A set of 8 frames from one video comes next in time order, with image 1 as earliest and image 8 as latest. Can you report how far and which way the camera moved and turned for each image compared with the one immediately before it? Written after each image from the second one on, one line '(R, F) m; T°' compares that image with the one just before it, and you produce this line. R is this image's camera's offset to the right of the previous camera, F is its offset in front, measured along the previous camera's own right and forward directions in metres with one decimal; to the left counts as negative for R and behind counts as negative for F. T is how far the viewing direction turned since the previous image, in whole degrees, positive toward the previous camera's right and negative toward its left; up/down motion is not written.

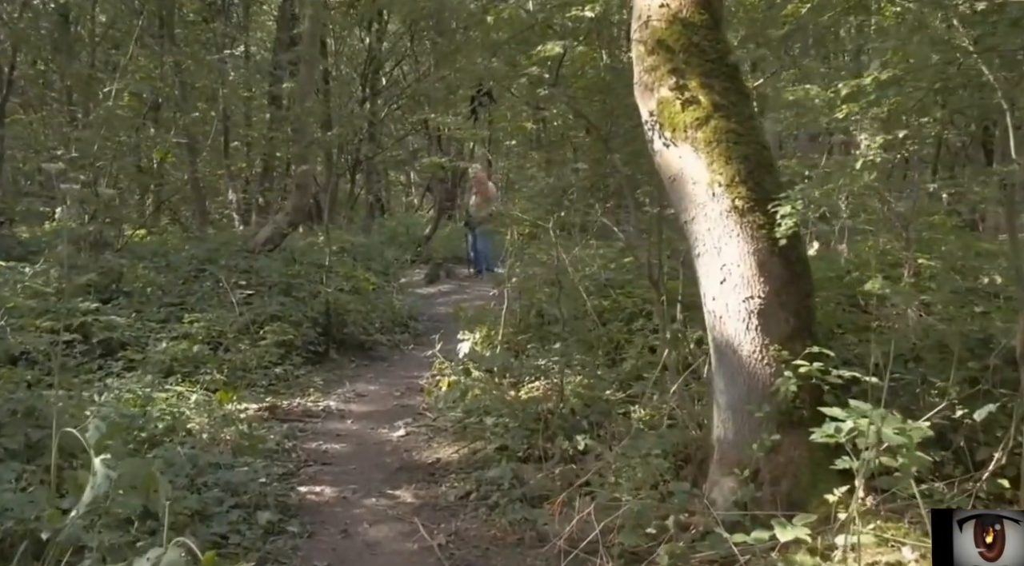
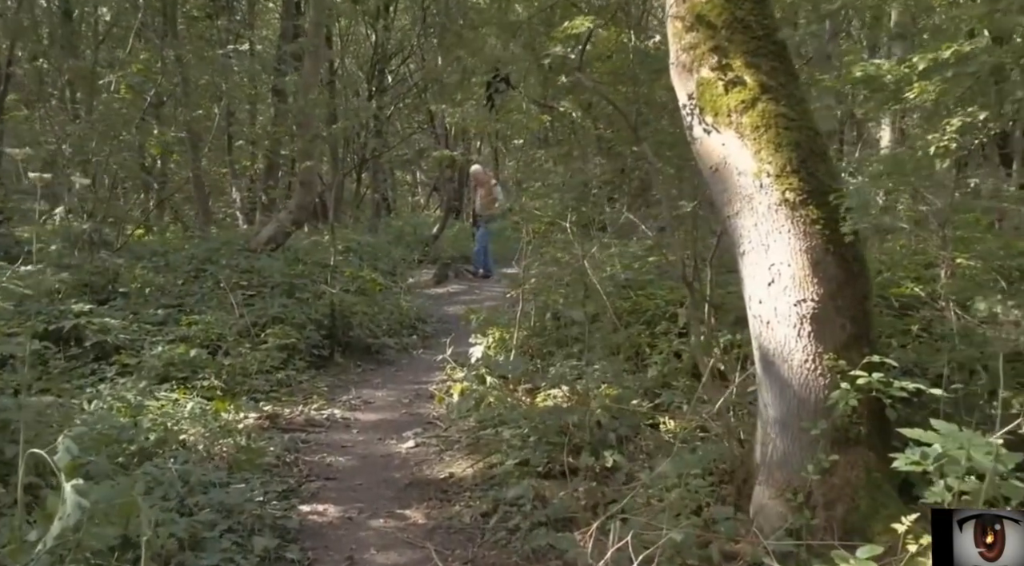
(-0.1, +0.5) m; 0°
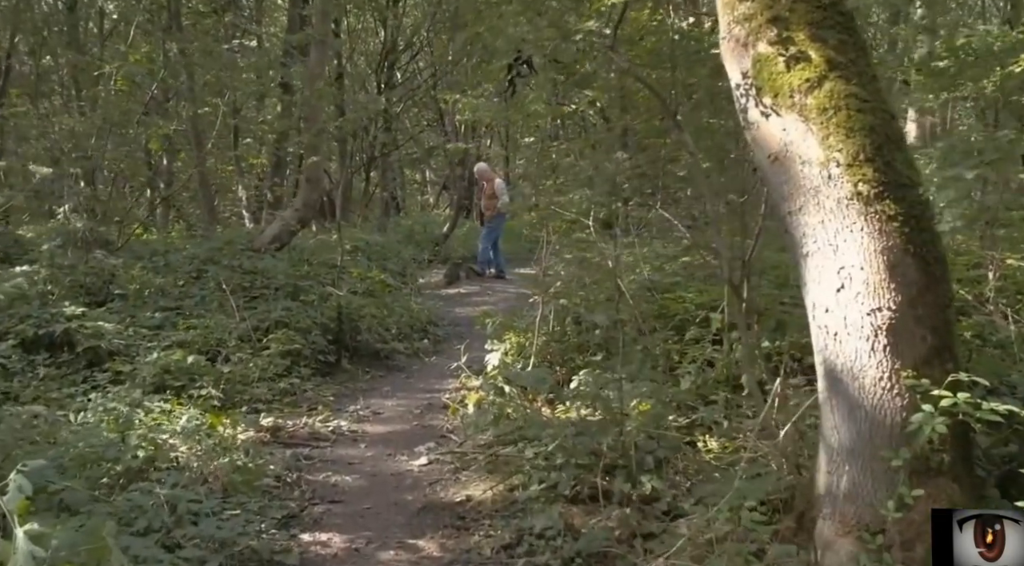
(-0.1, +0.6) m; 0°
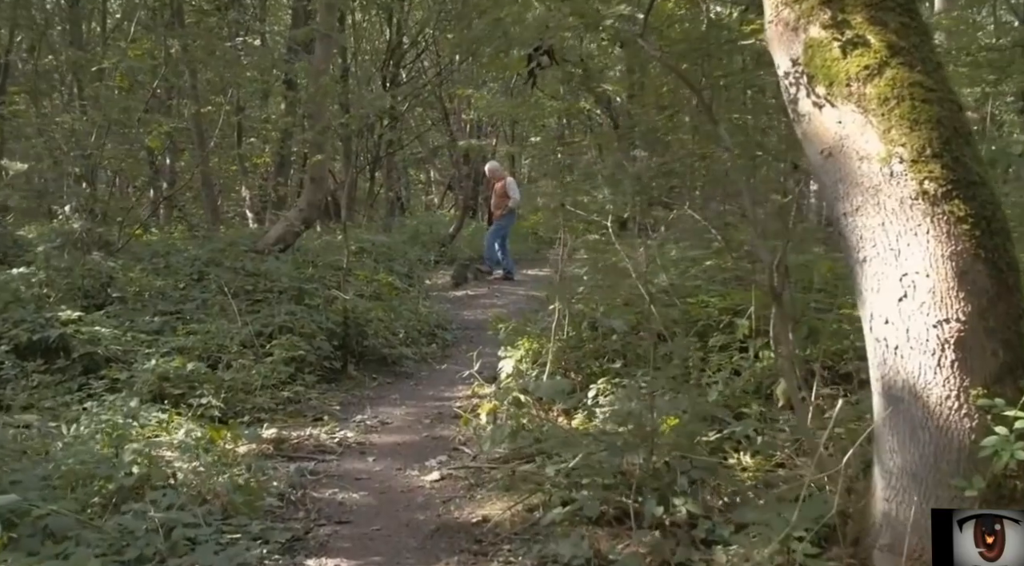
(-0.1, +0.4) m; 0°
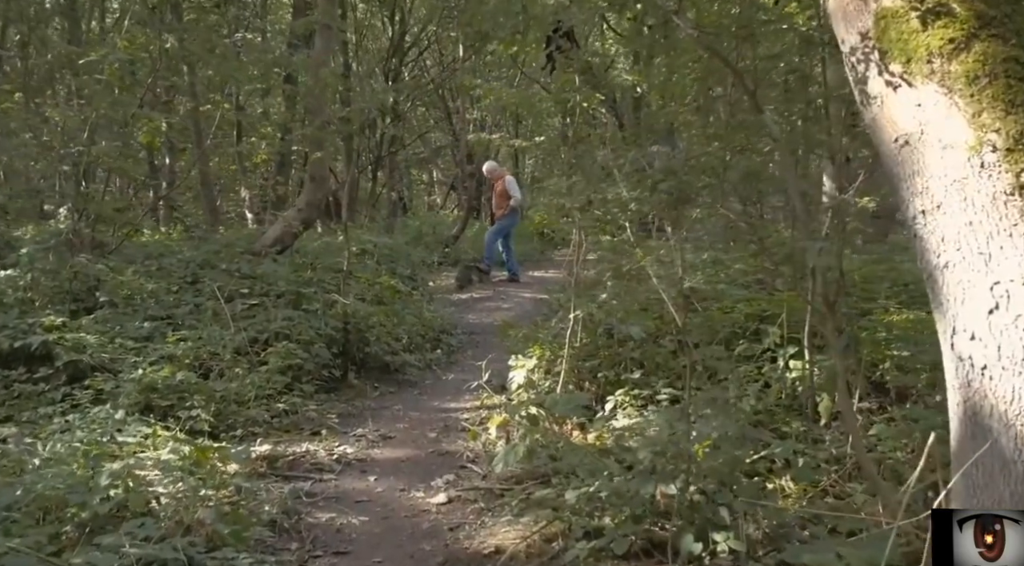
(-0.1, +0.5) m; 0°
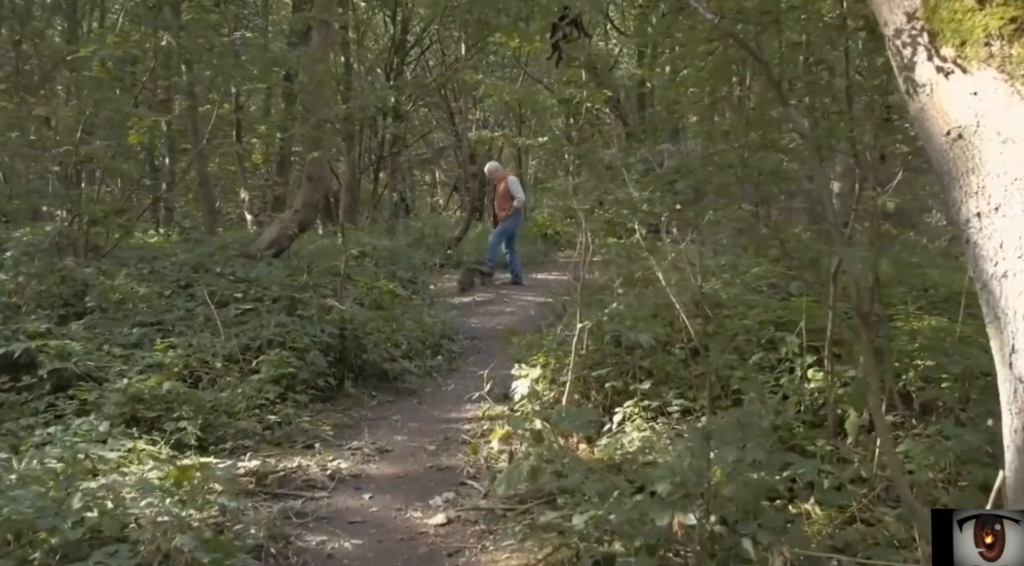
(0.0, +0.4) m; 0°
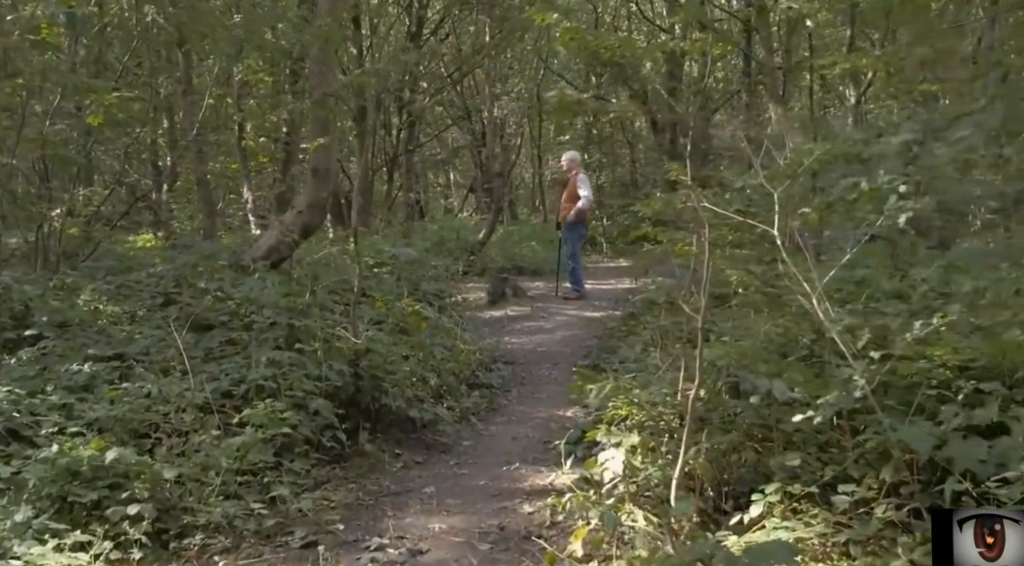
(-0.4, +2.1) m; -1°
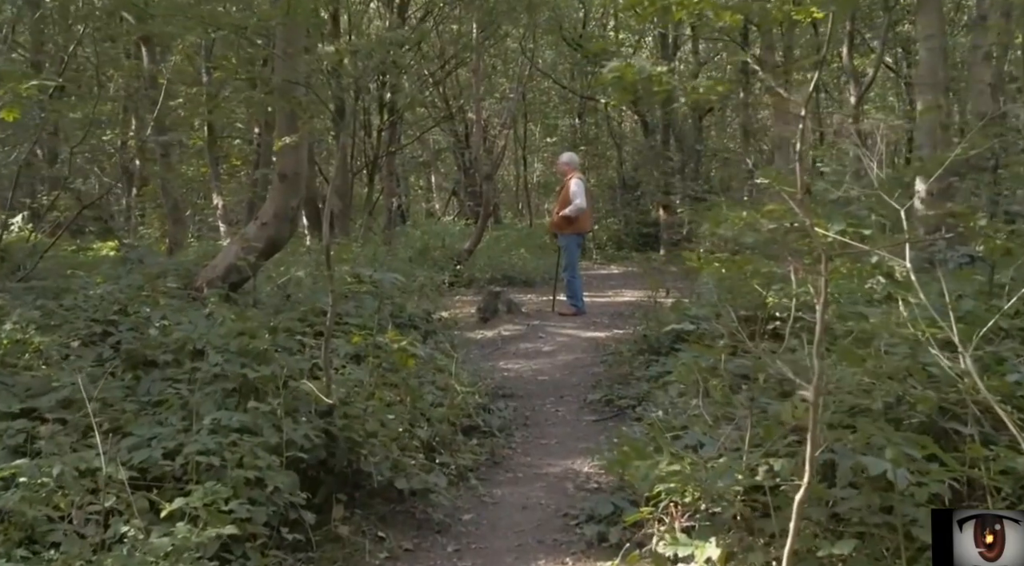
(-0.2, +1.4) m; +1°
